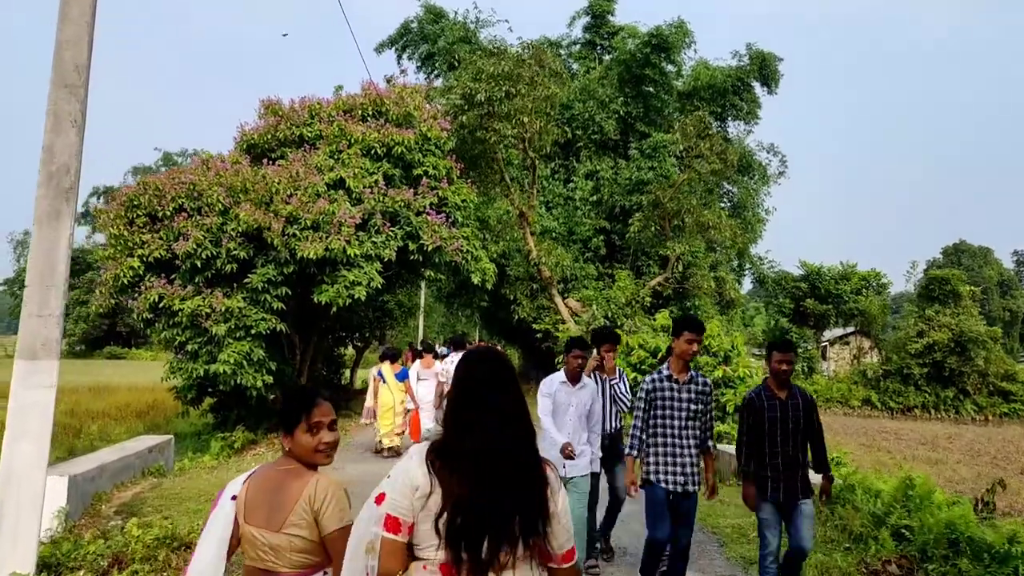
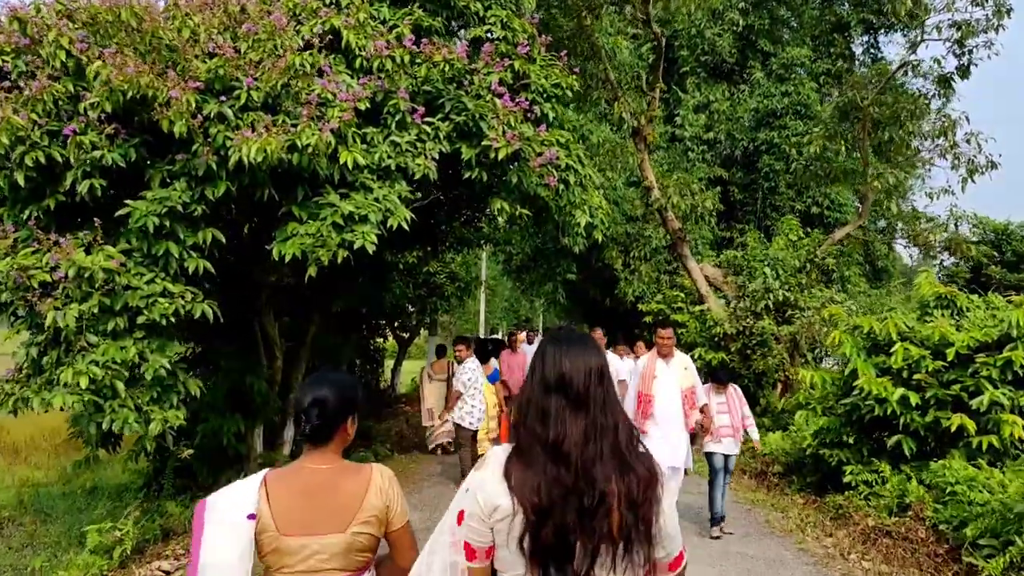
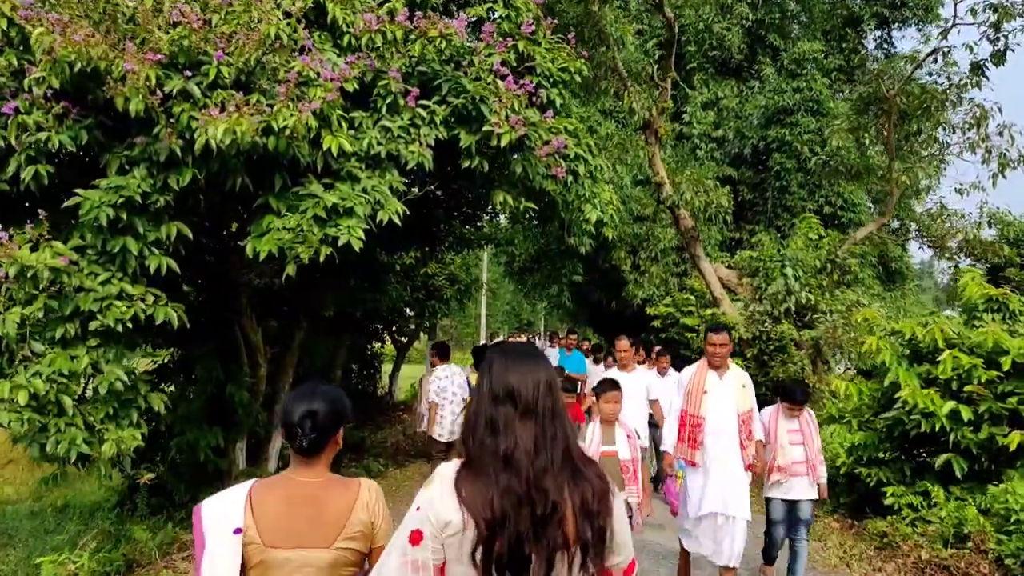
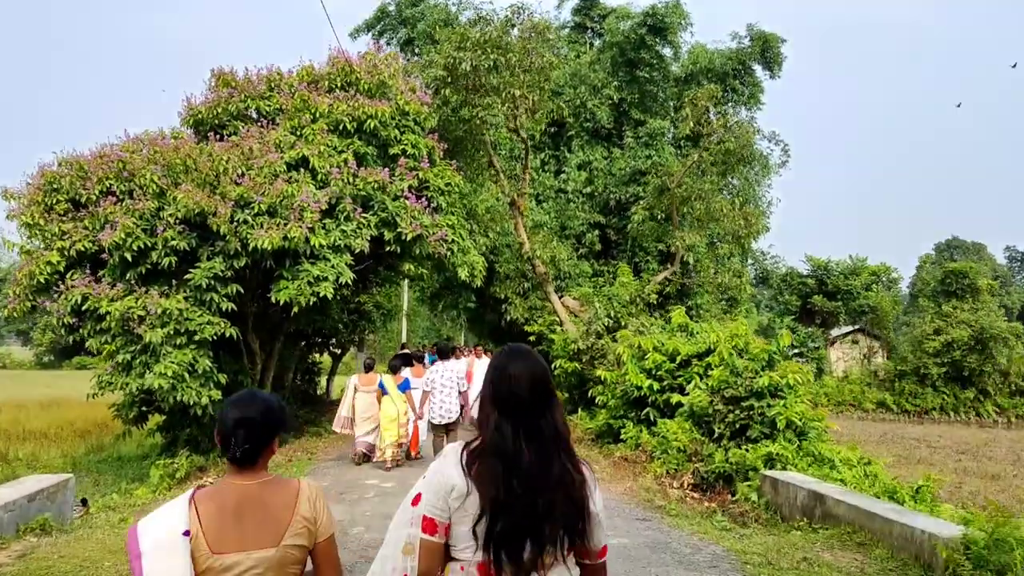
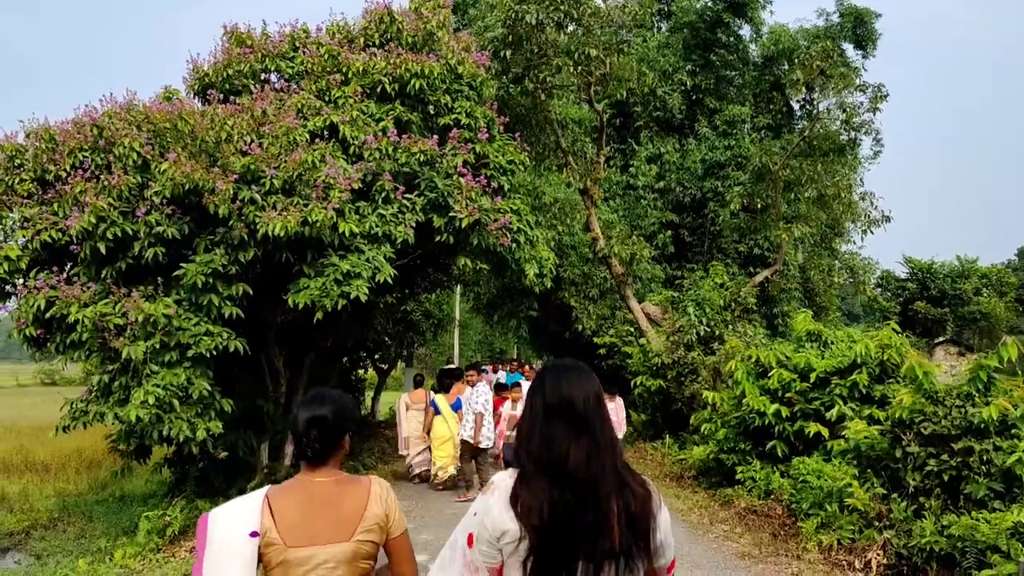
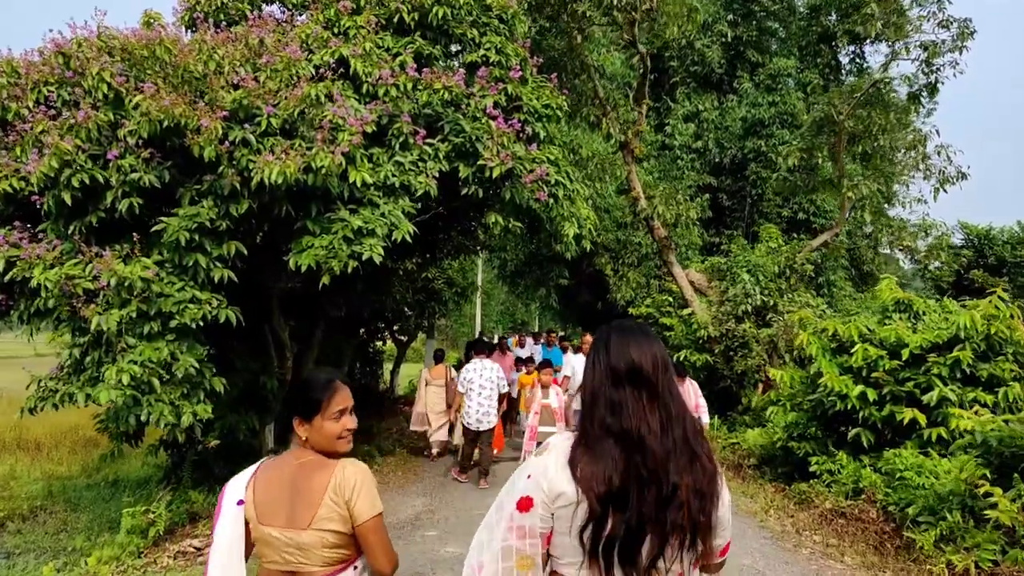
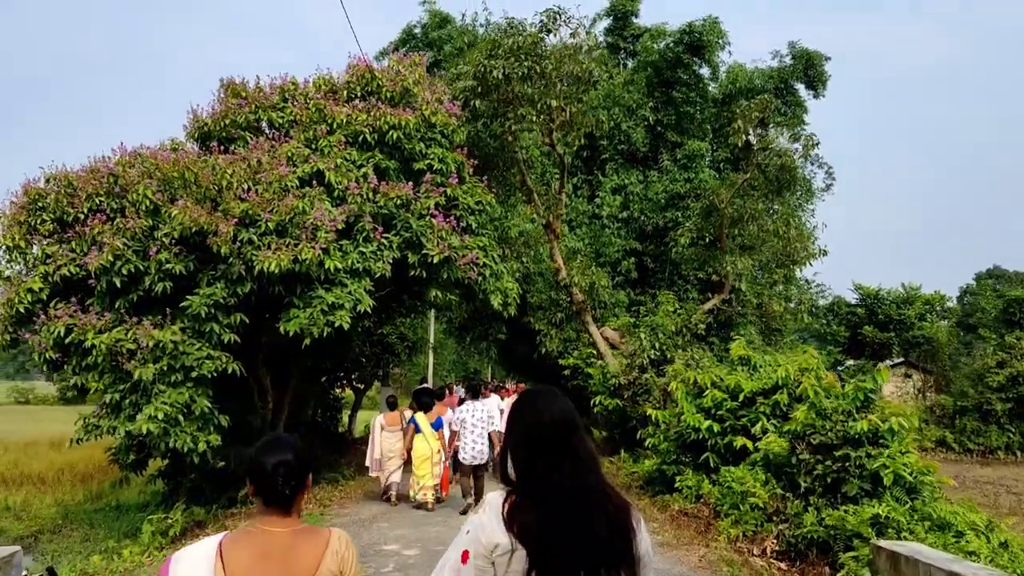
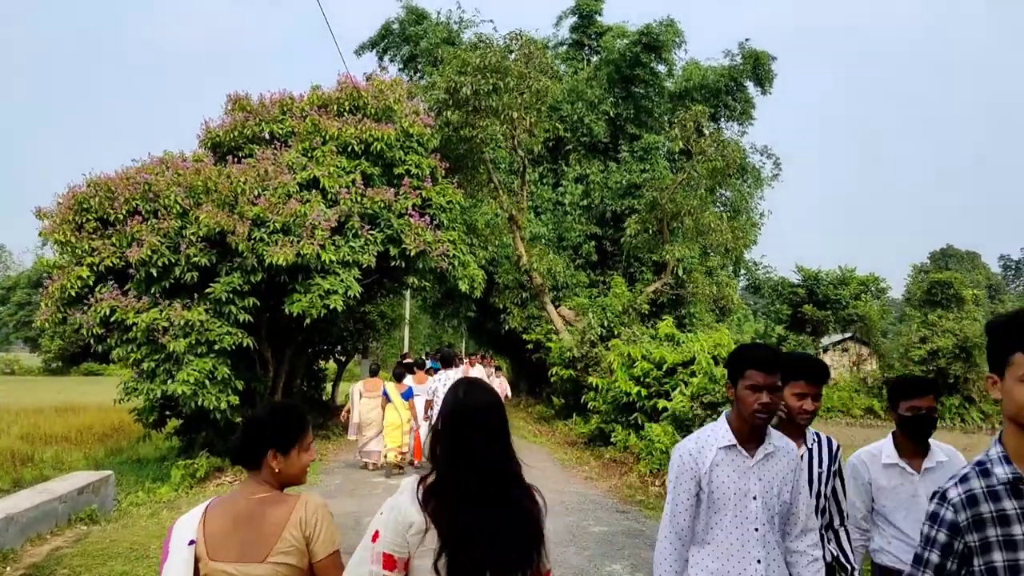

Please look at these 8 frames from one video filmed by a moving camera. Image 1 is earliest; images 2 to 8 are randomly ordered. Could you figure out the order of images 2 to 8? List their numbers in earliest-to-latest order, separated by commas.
8, 4, 7, 5, 6, 2, 3
